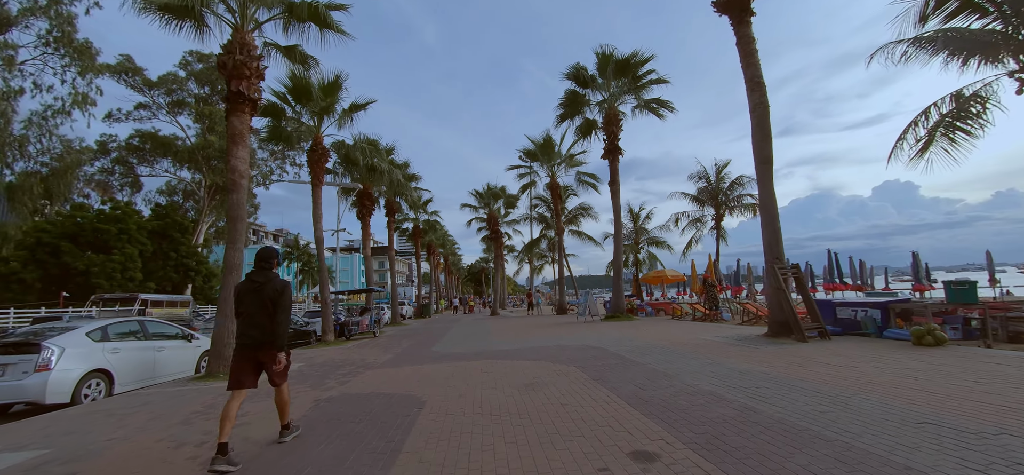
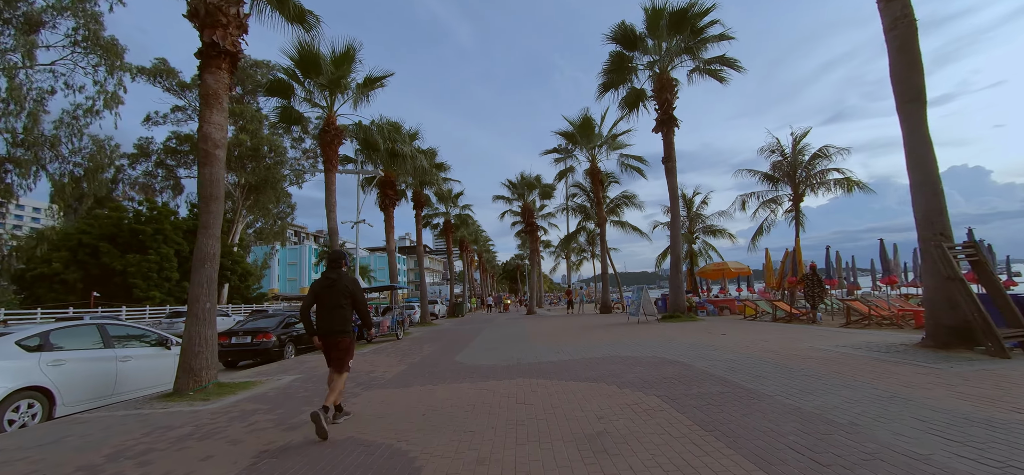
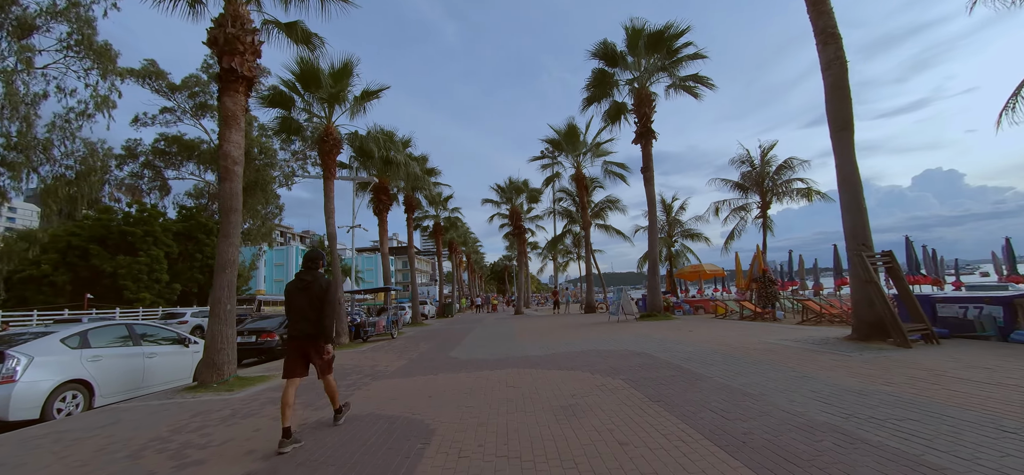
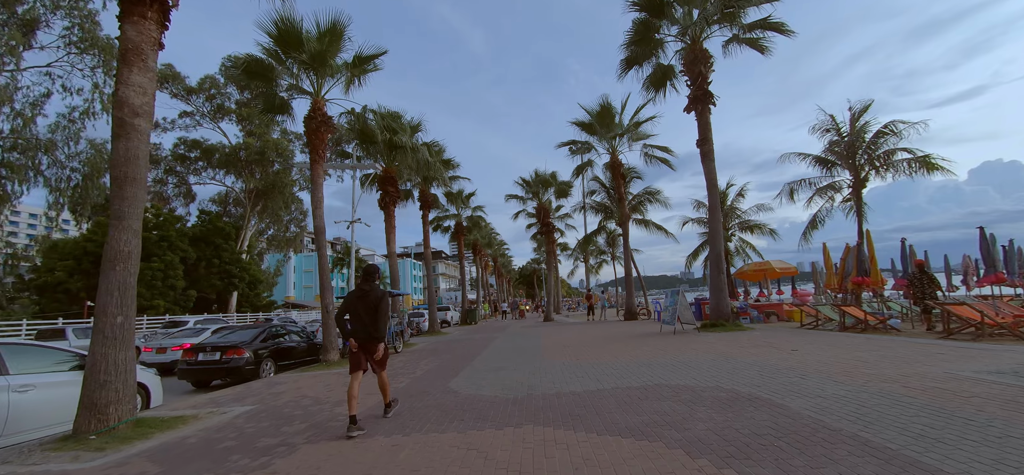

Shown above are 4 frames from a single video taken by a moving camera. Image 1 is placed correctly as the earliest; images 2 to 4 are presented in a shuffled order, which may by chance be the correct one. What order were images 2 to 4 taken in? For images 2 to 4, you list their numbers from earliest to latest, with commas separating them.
3, 2, 4
